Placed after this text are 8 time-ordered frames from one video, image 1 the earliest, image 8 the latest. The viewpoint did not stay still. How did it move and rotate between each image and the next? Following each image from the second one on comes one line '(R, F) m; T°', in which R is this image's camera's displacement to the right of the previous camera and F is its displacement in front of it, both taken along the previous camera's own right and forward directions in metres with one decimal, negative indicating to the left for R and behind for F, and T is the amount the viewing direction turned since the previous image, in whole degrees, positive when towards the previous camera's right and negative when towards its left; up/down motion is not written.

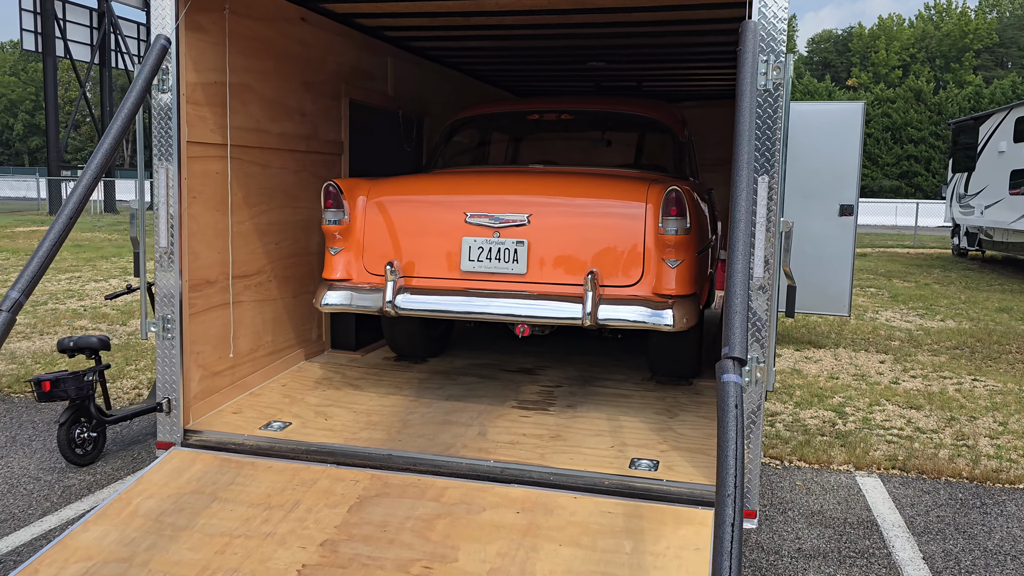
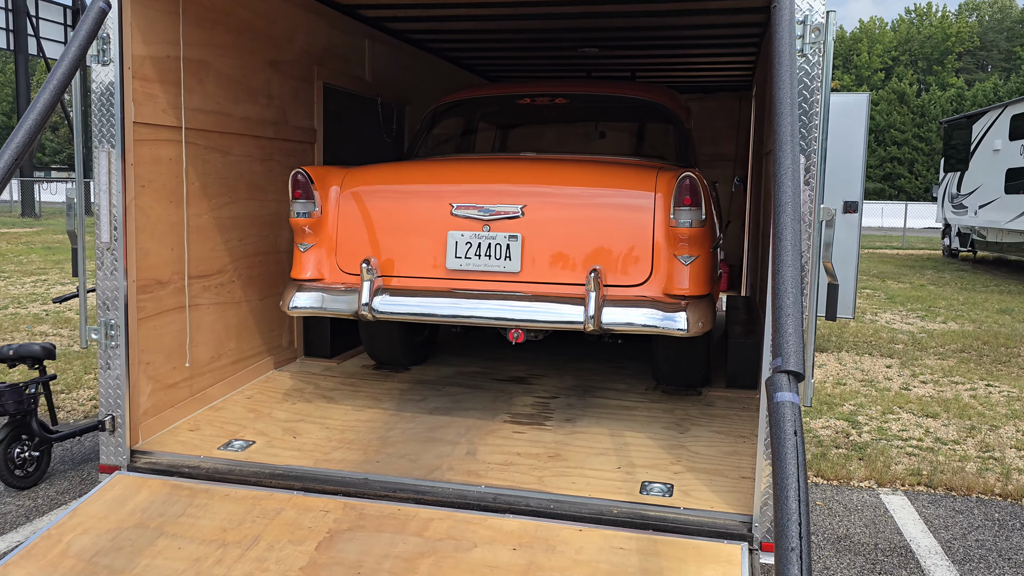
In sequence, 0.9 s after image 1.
(0.0, +0.4) m; +1°
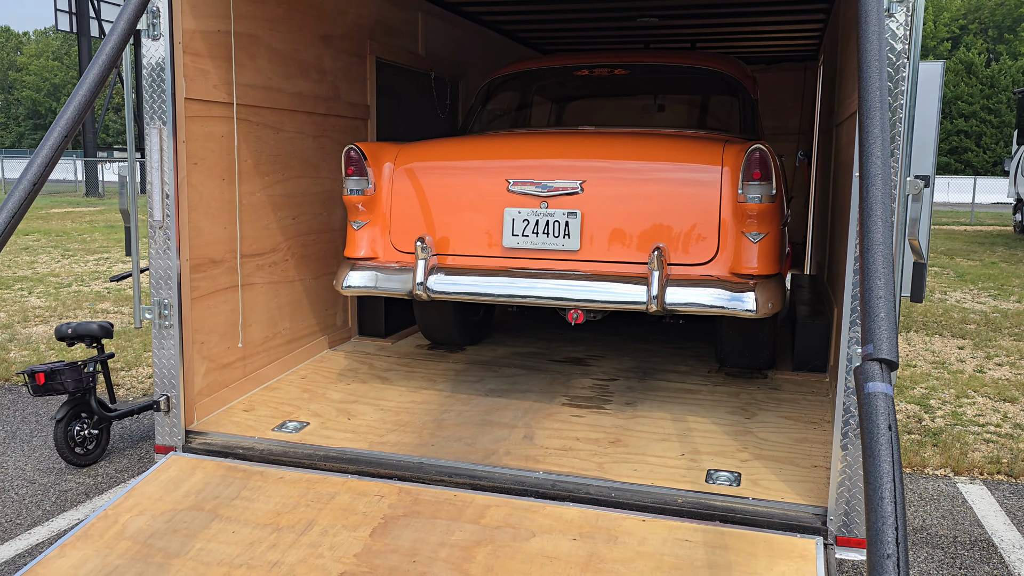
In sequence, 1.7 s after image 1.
(0.0, +0.1) m; -4°
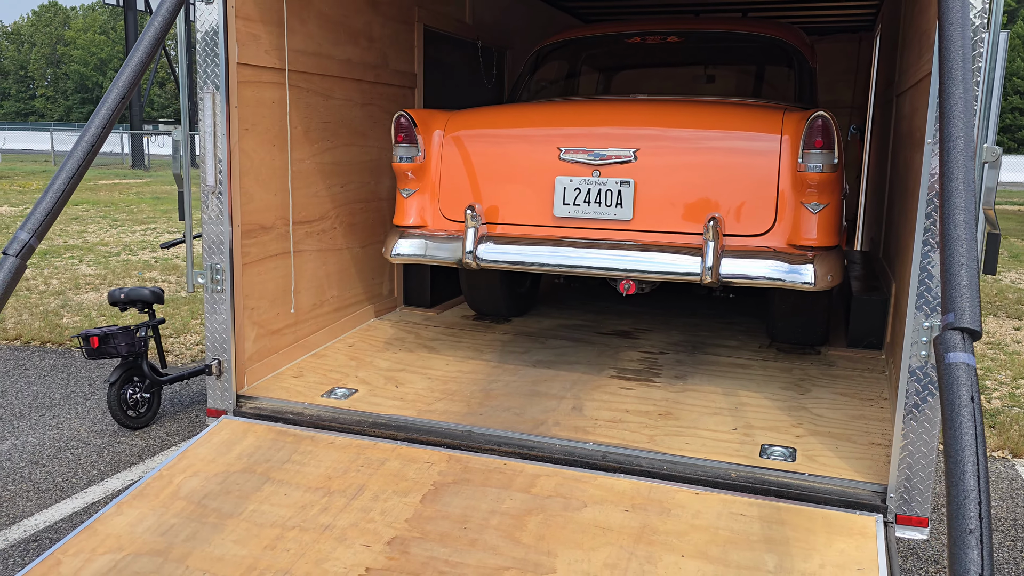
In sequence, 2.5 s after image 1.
(-0.1, 0.0) m; -3°
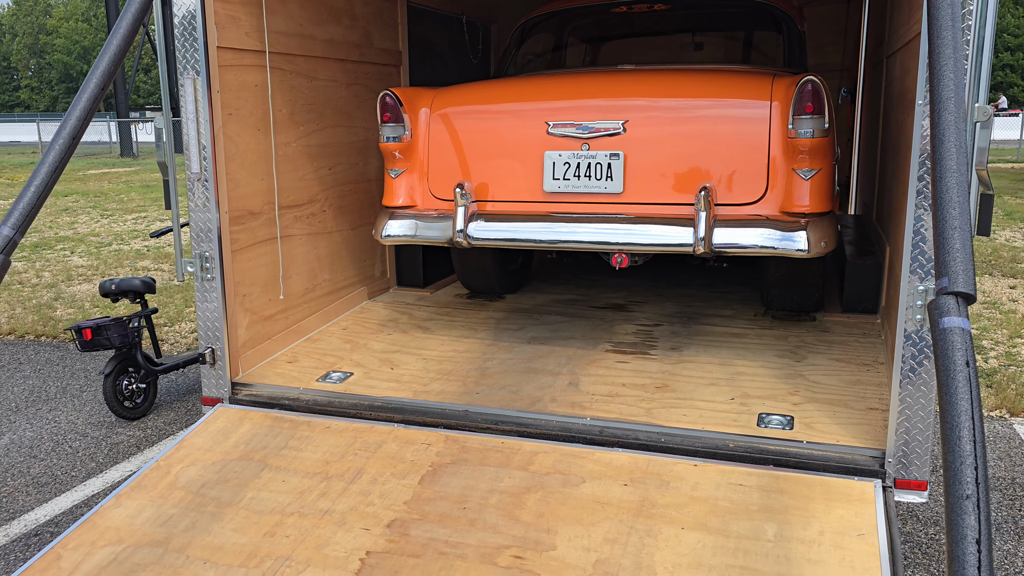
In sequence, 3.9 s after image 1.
(0.0, 0.0) m; 0°
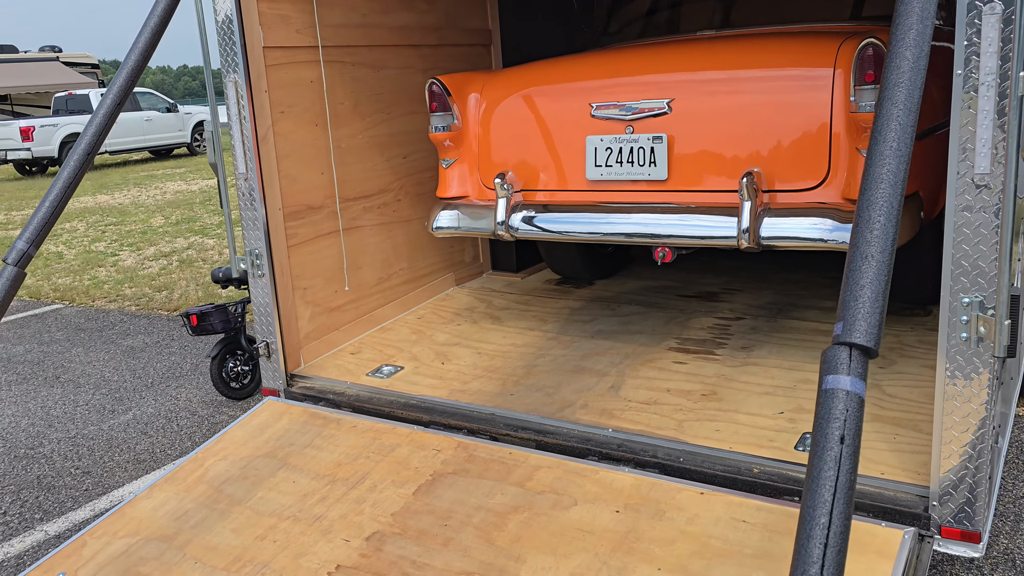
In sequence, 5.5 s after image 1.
(+0.6, +0.2) m; -15°
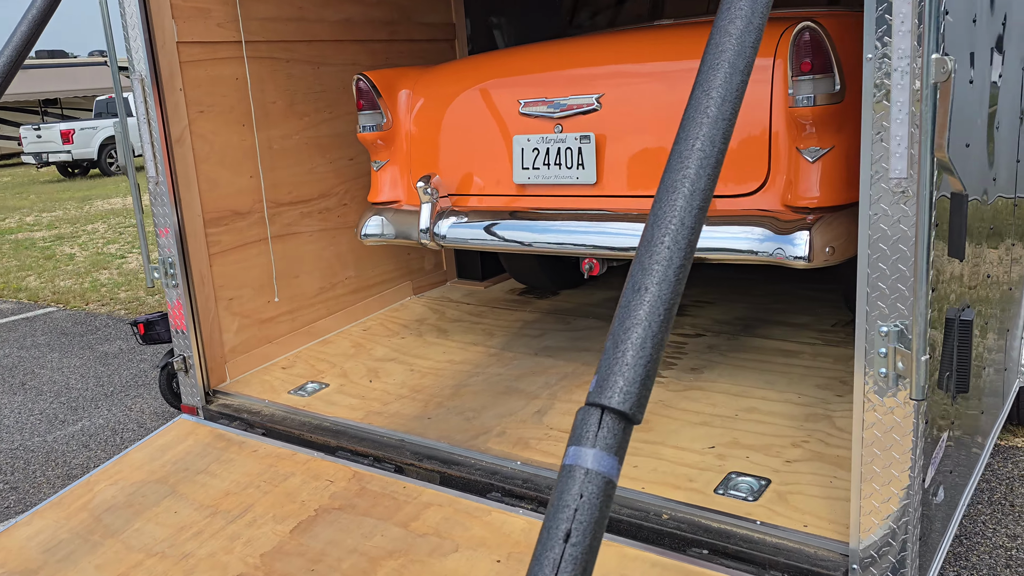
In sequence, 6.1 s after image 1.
(+0.4, +0.3) m; -4°
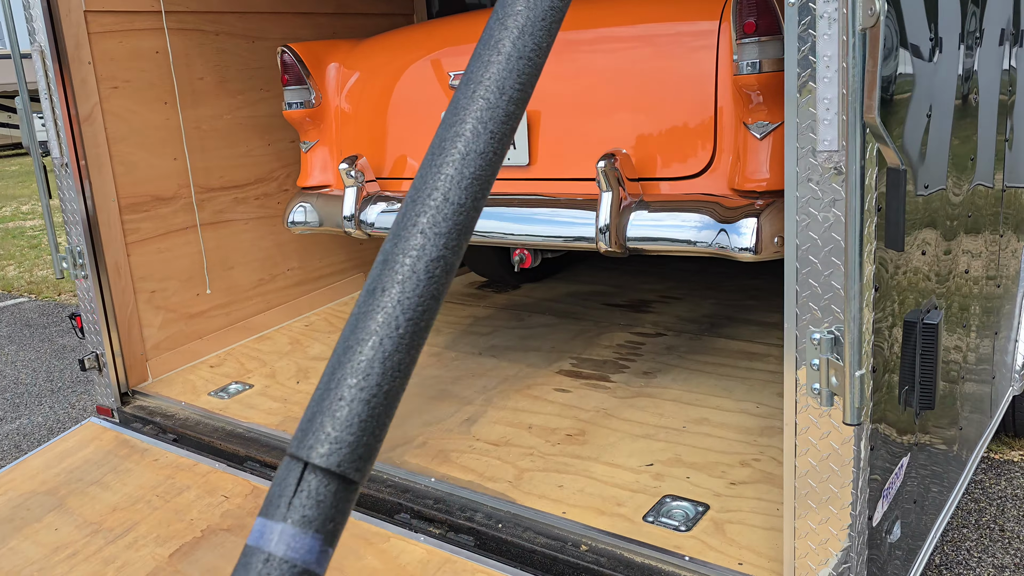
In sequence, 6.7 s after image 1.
(+0.3, +0.3) m; -1°
